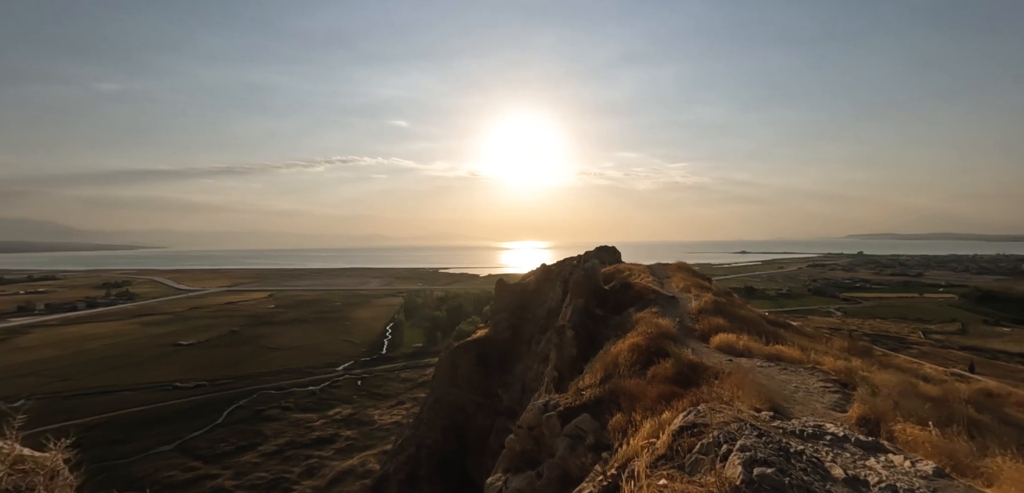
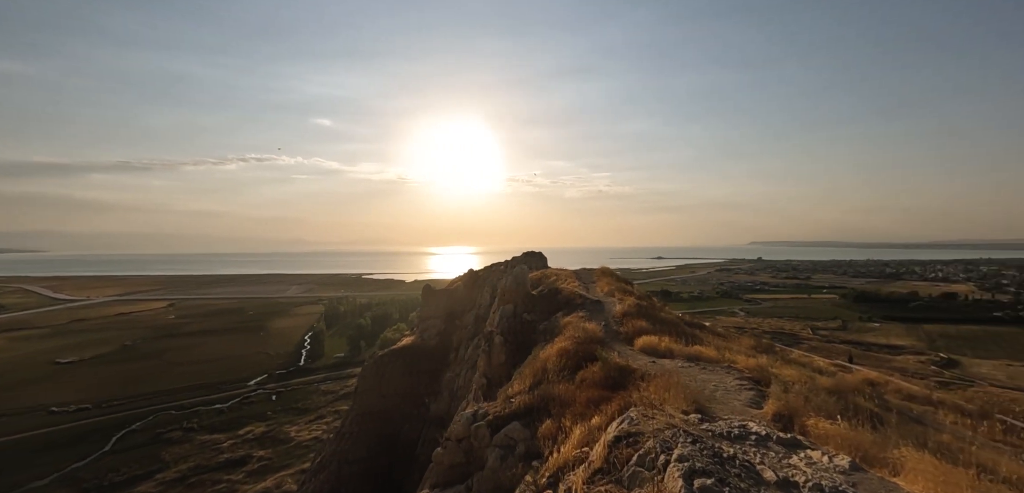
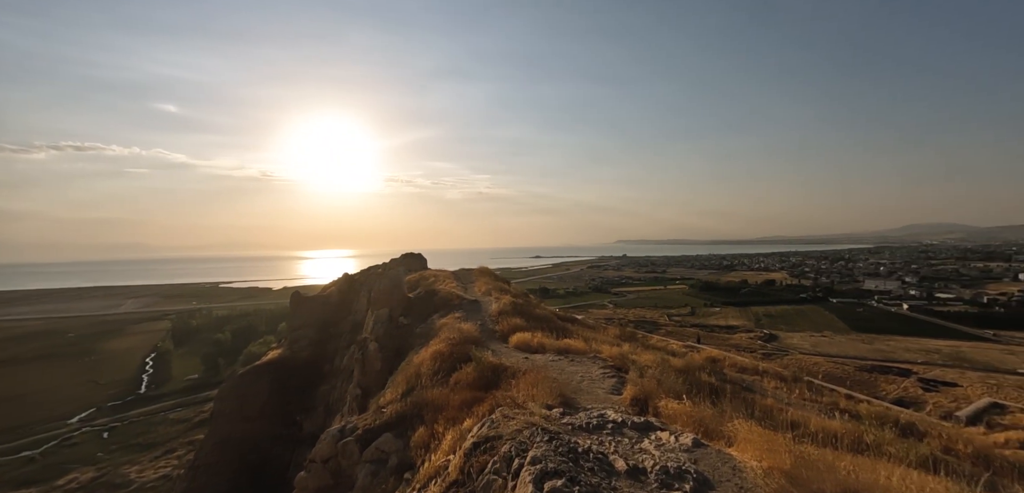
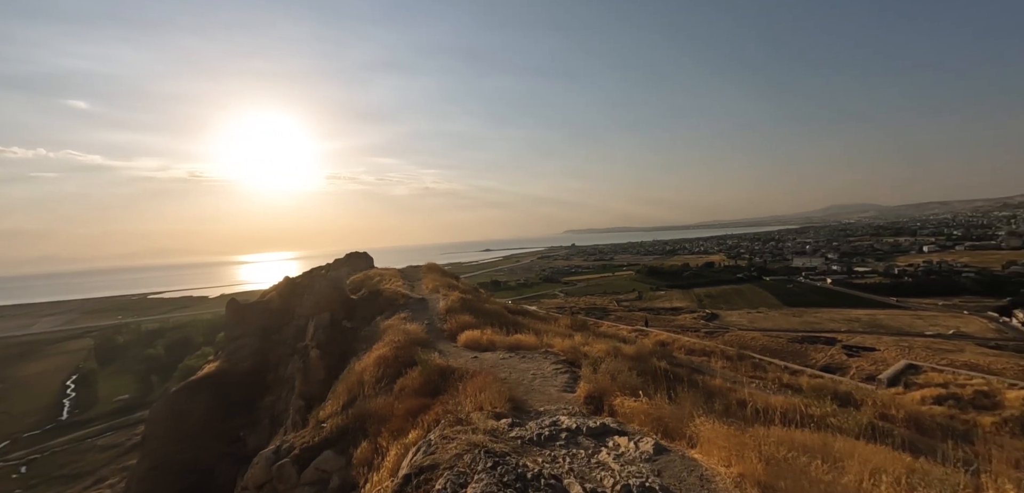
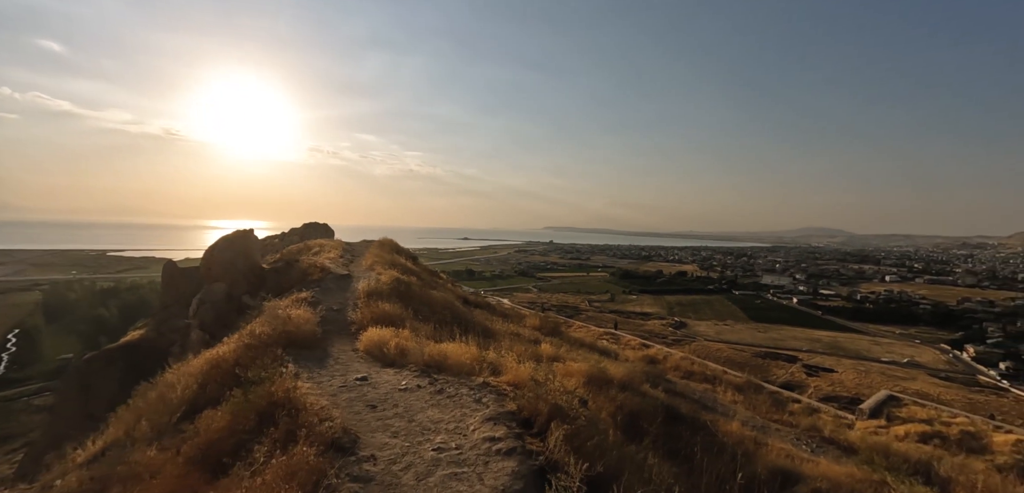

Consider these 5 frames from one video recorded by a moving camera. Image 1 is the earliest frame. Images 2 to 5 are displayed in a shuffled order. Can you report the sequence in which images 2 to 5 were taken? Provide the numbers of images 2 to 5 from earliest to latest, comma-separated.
2, 3, 4, 5
